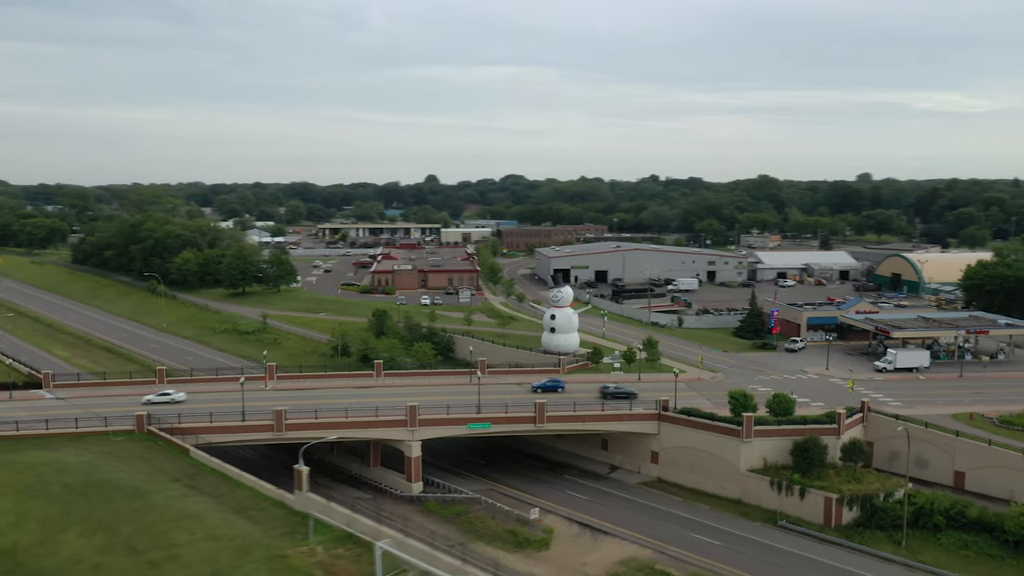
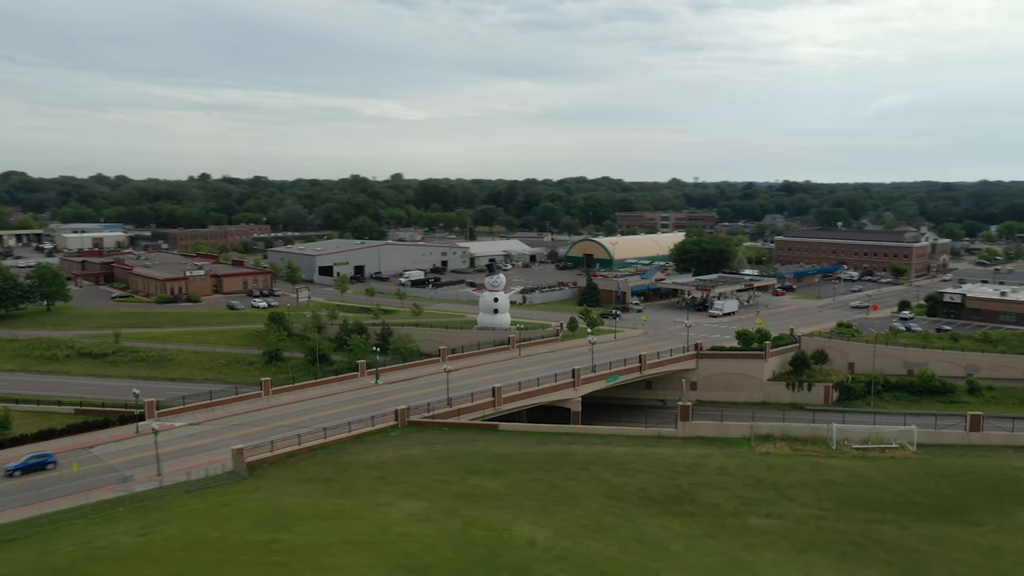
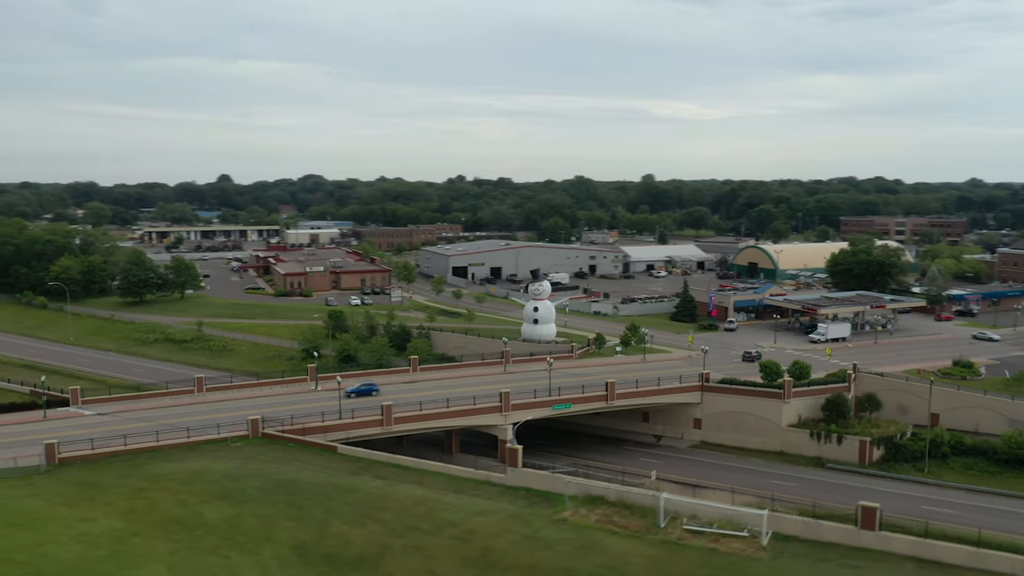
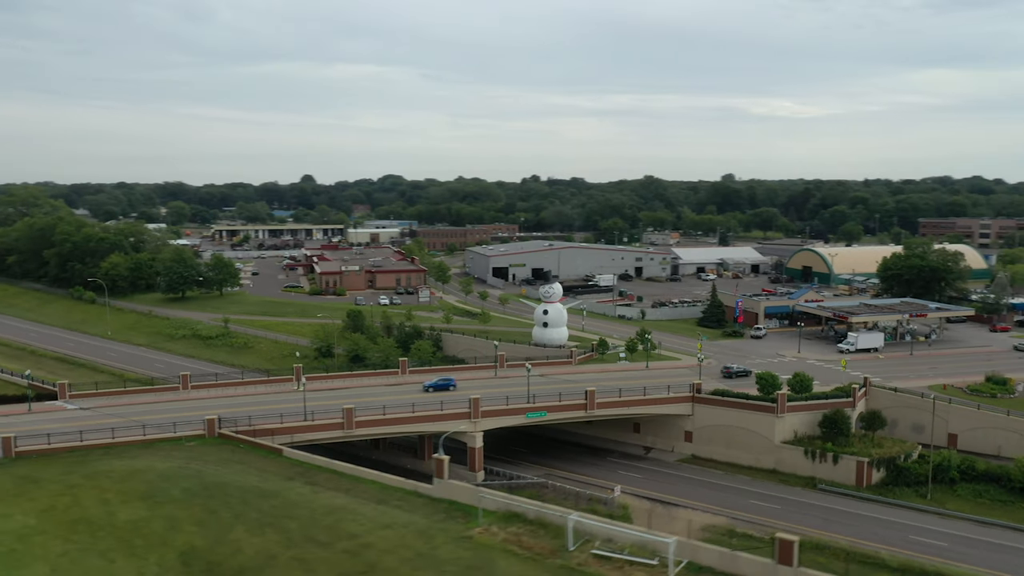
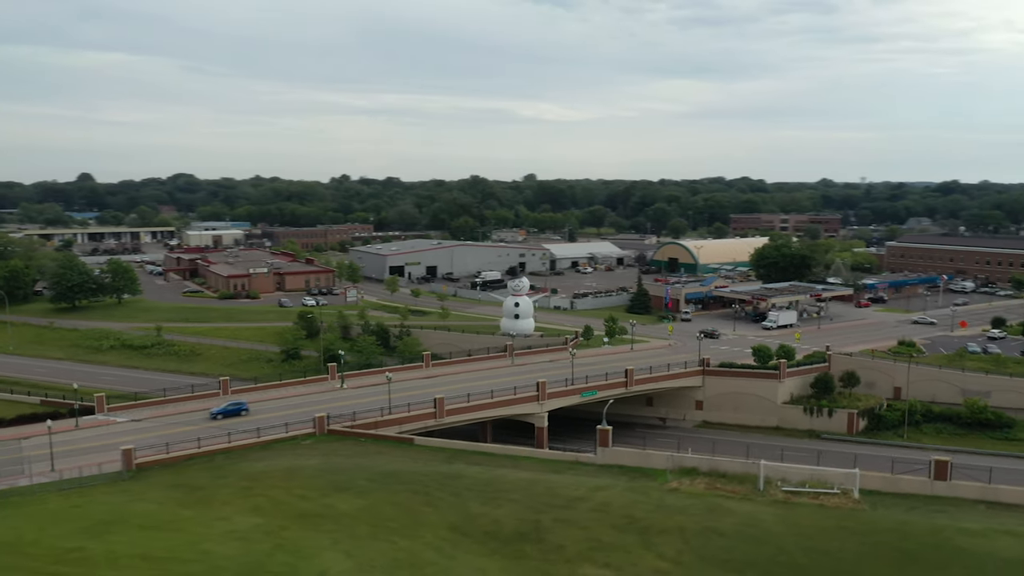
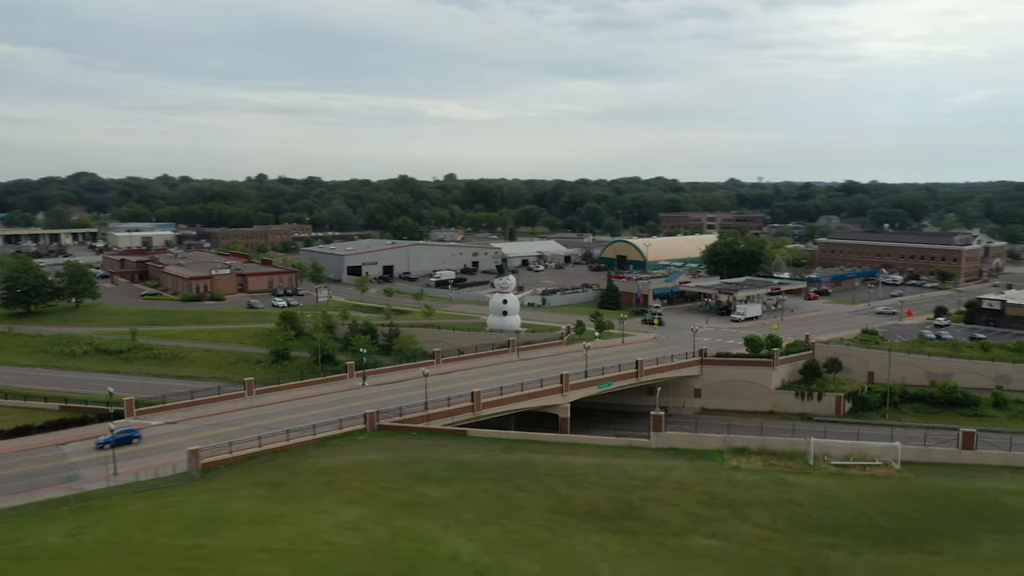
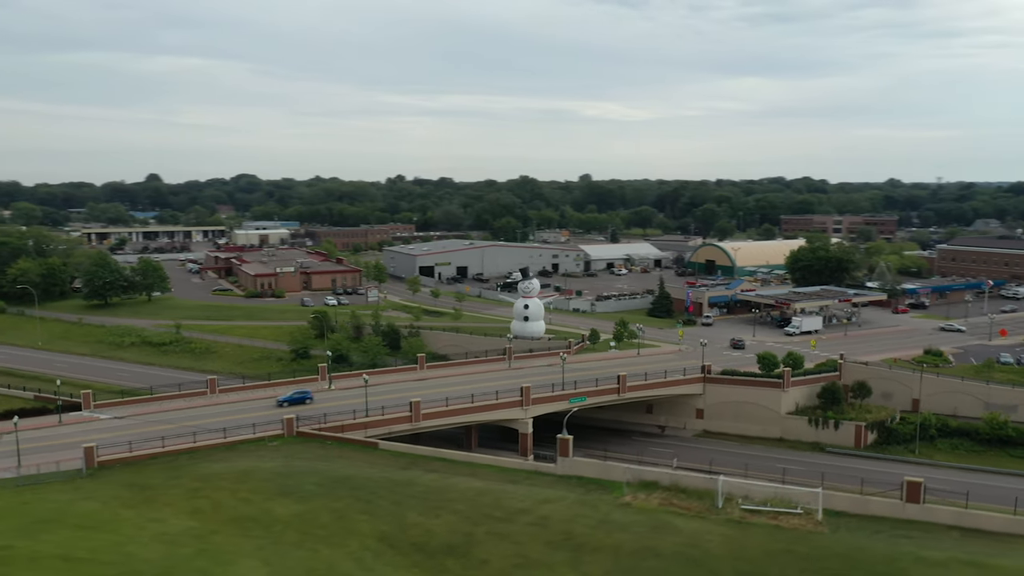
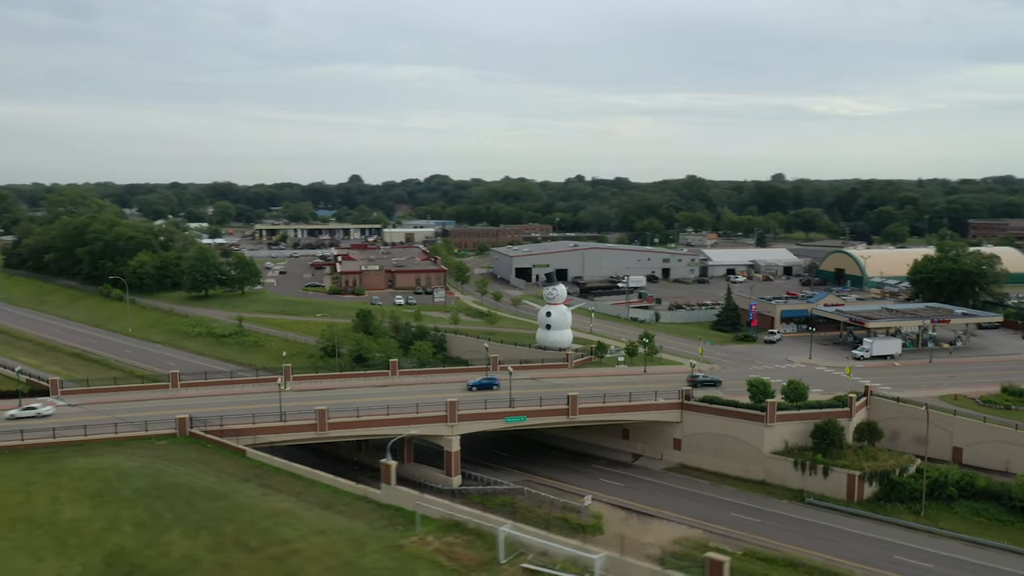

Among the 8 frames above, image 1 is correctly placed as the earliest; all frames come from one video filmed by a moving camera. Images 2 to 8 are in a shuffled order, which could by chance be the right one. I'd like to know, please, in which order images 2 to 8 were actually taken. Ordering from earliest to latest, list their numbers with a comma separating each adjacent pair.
8, 4, 3, 7, 5, 6, 2
